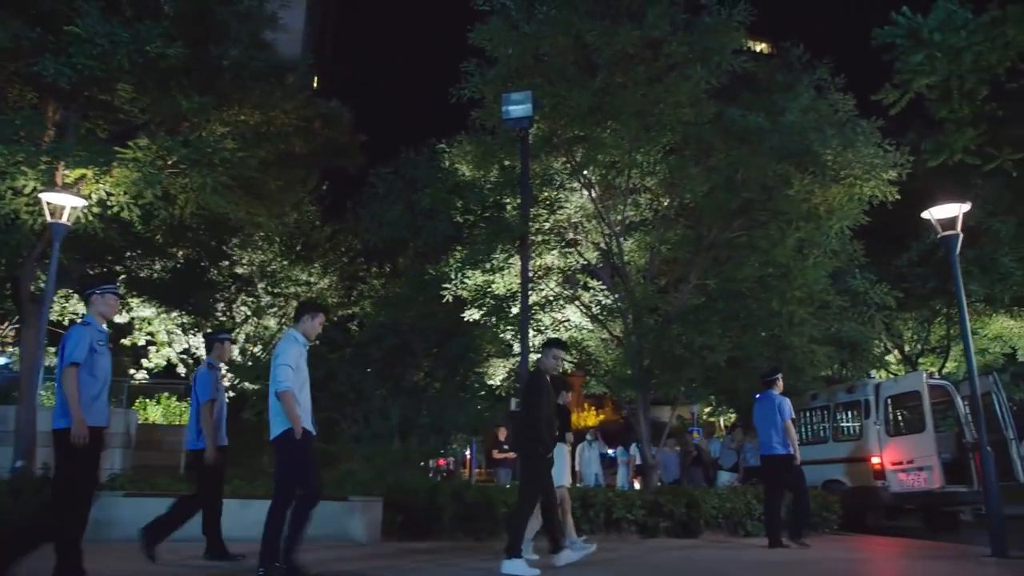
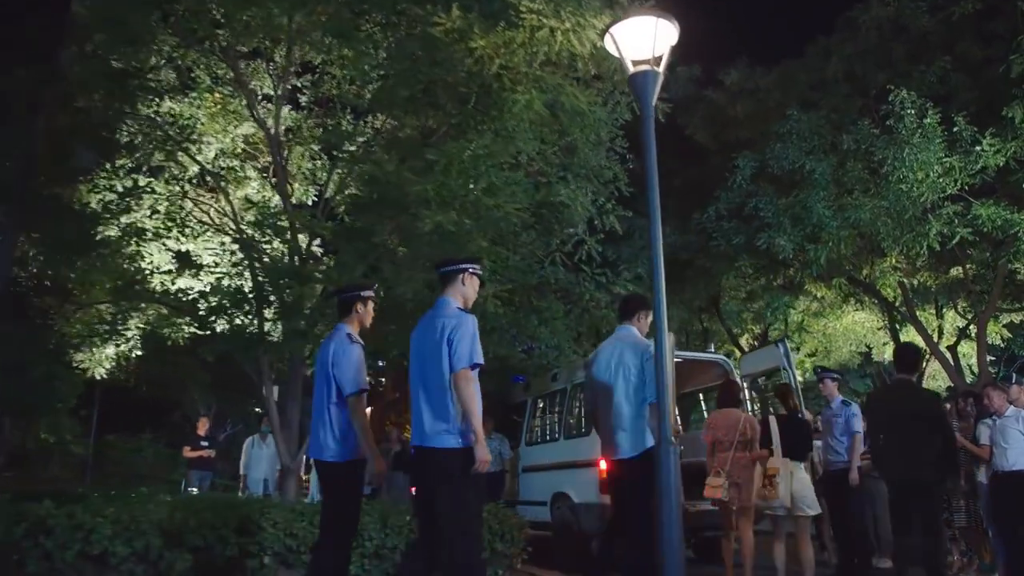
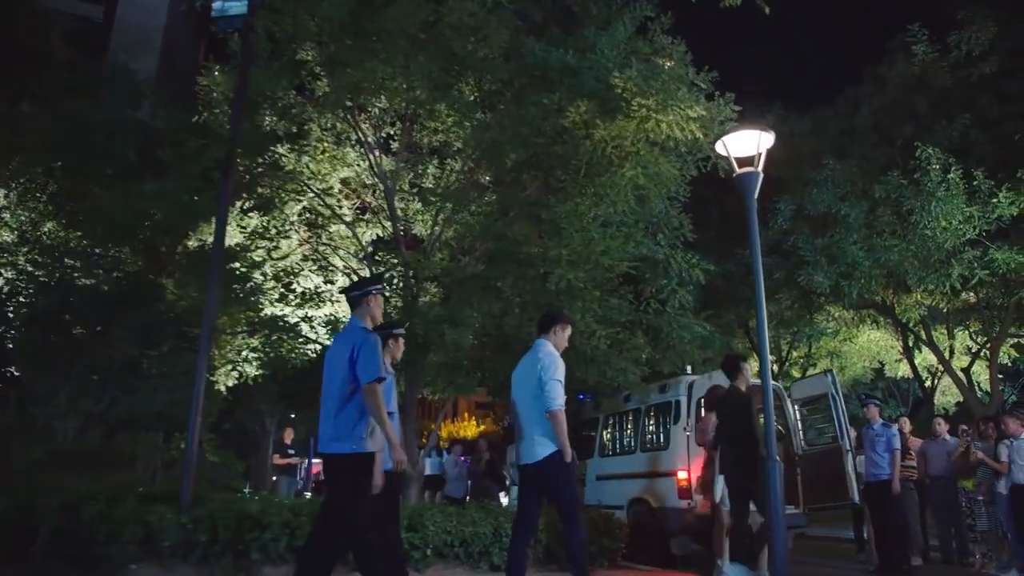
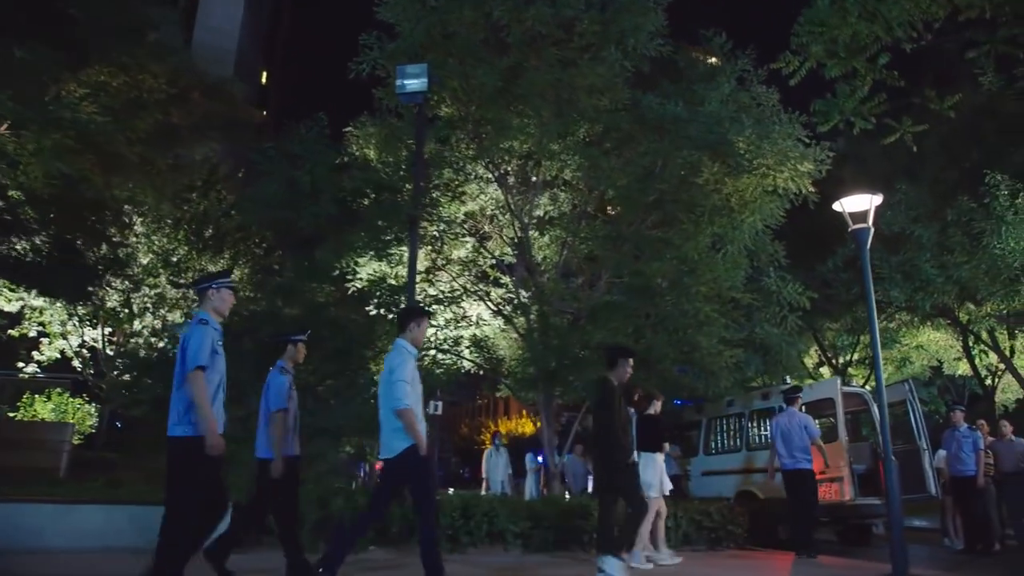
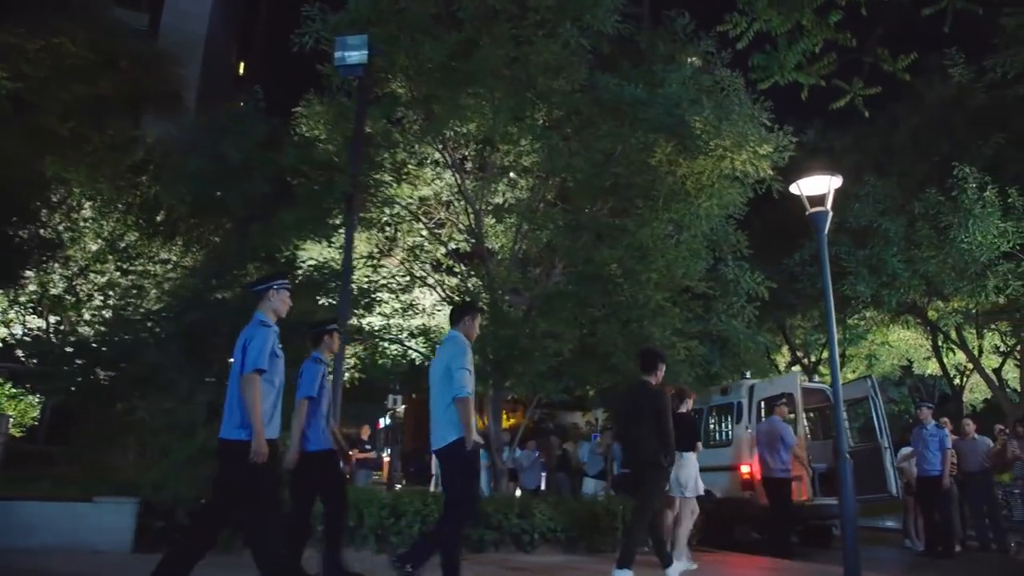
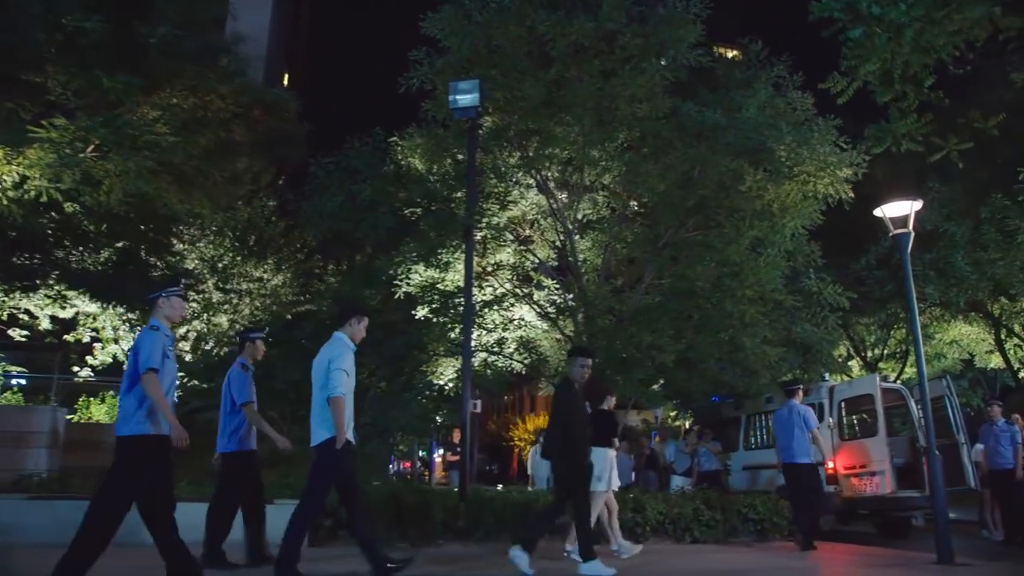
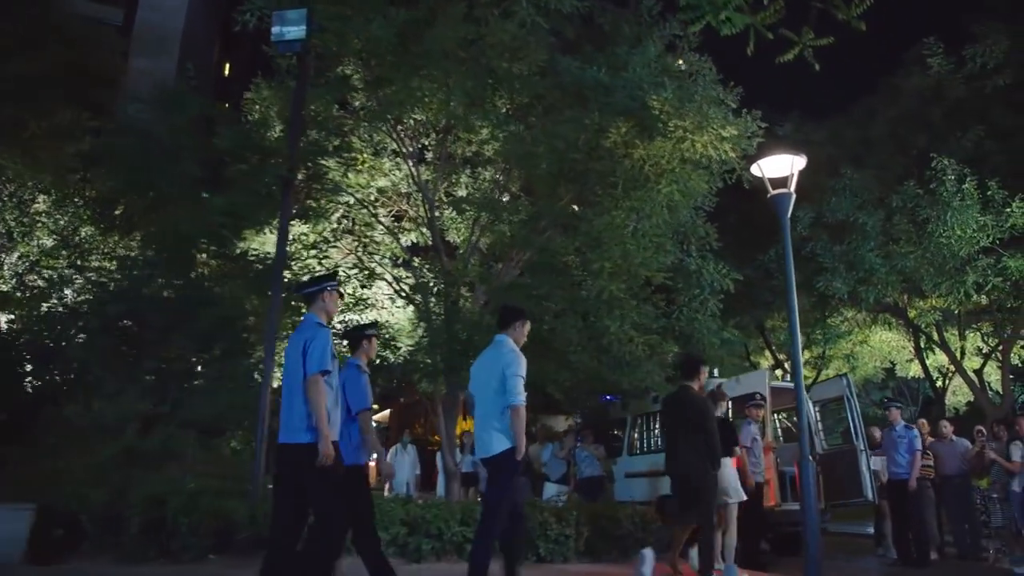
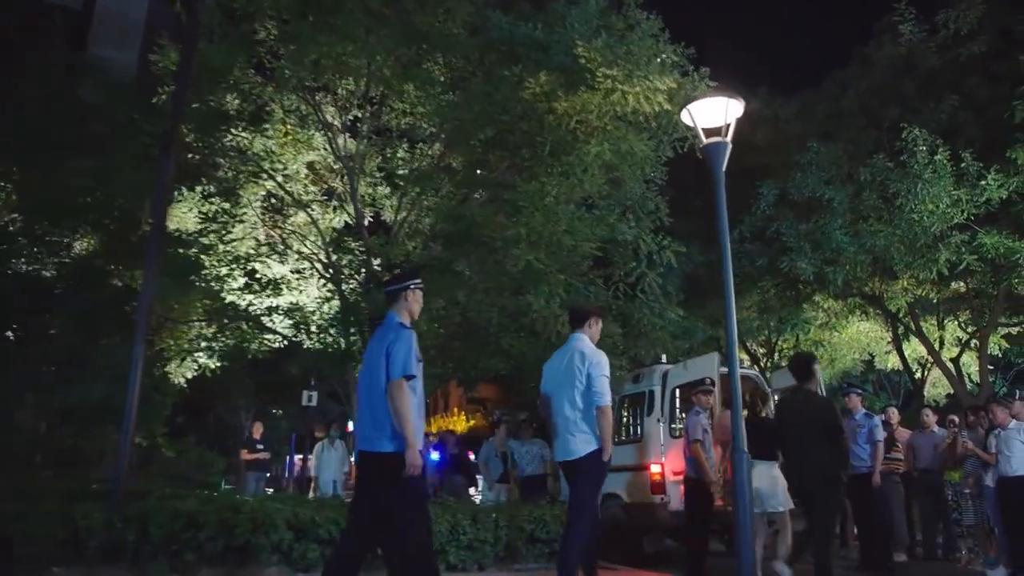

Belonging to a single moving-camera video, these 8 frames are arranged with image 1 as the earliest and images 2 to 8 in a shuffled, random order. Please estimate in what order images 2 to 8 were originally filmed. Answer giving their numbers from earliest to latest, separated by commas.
6, 4, 5, 7, 3, 8, 2
